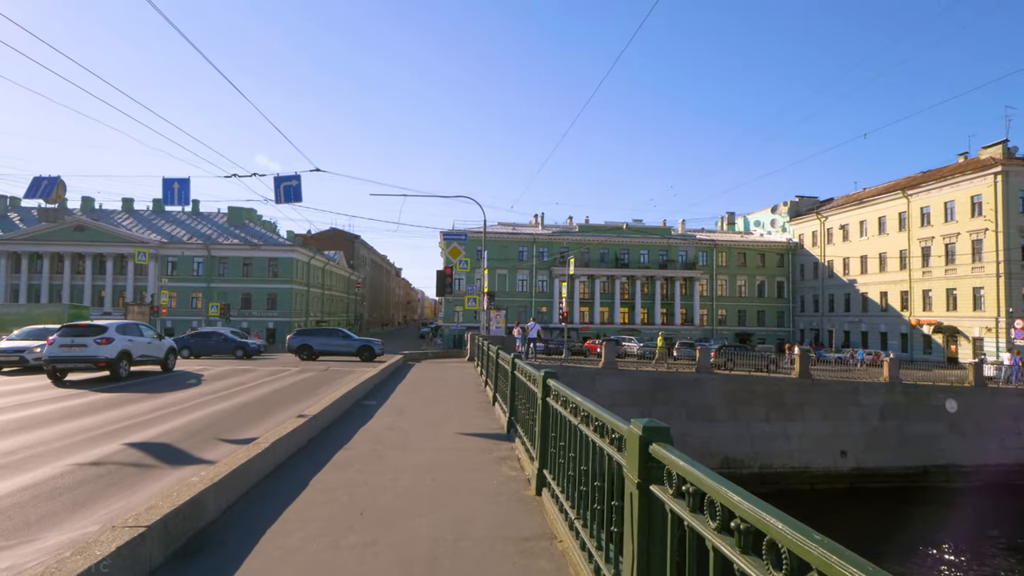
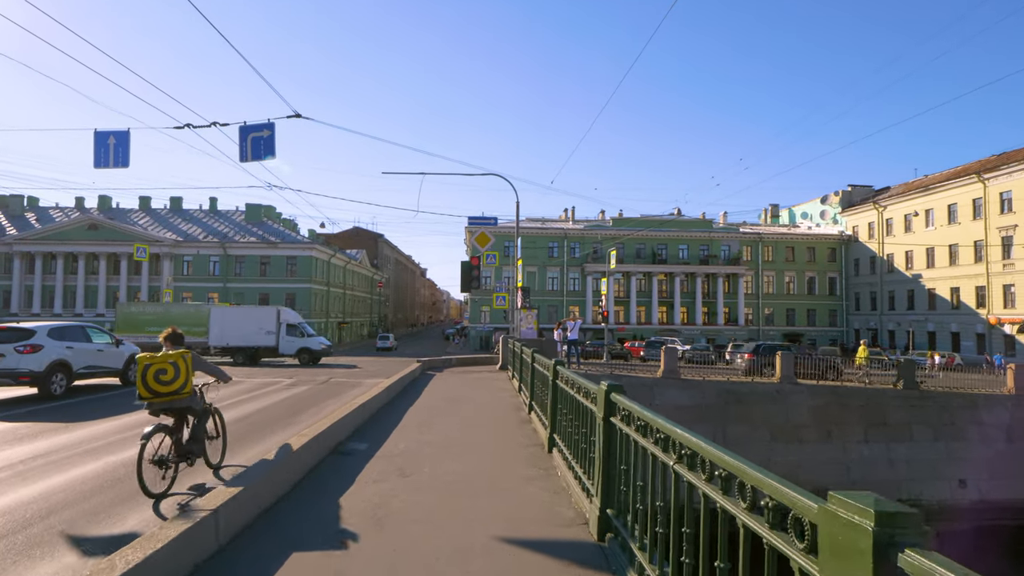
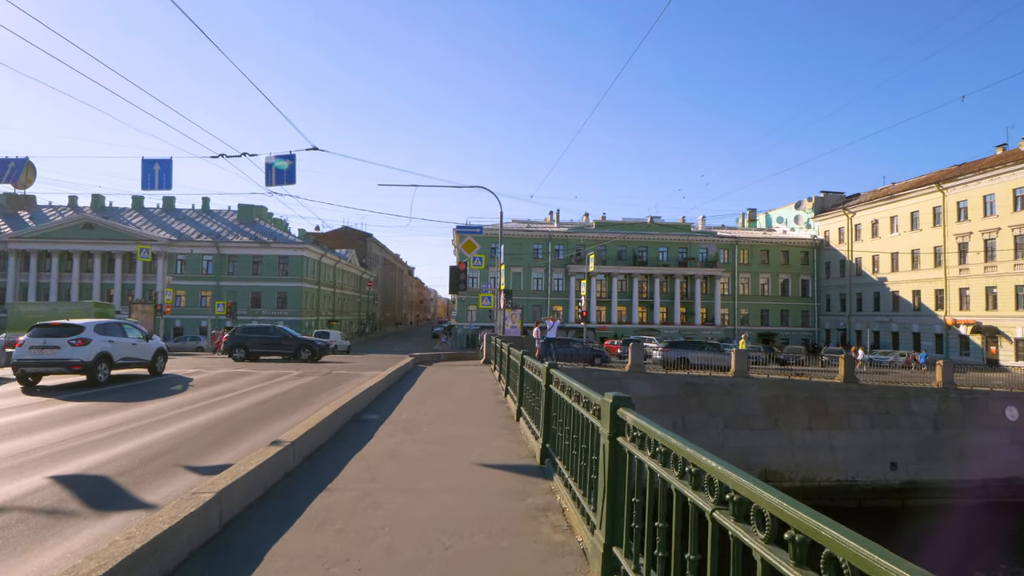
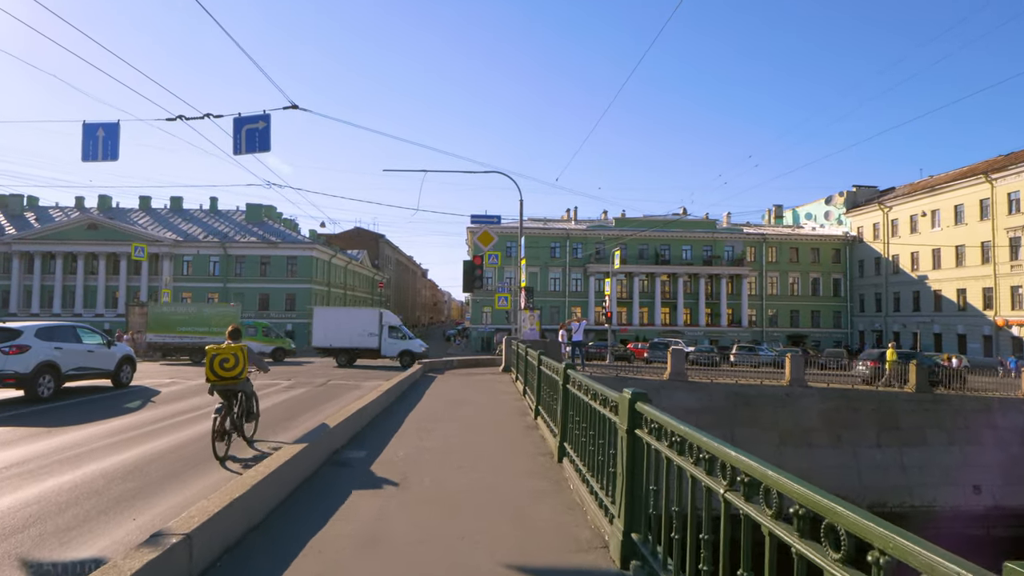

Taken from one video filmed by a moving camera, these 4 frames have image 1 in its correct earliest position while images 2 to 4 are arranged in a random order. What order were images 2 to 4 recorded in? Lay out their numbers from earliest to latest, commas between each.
3, 2, 4
